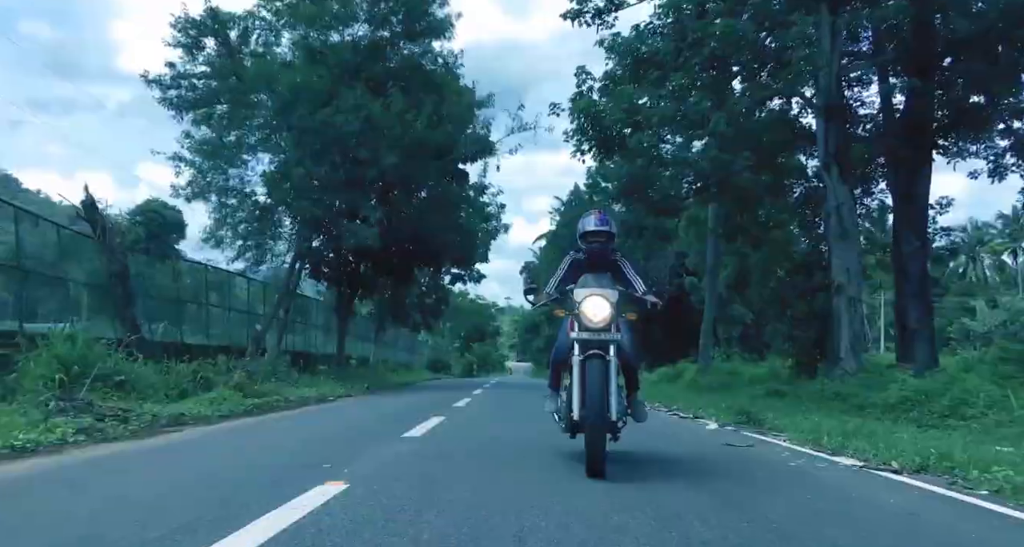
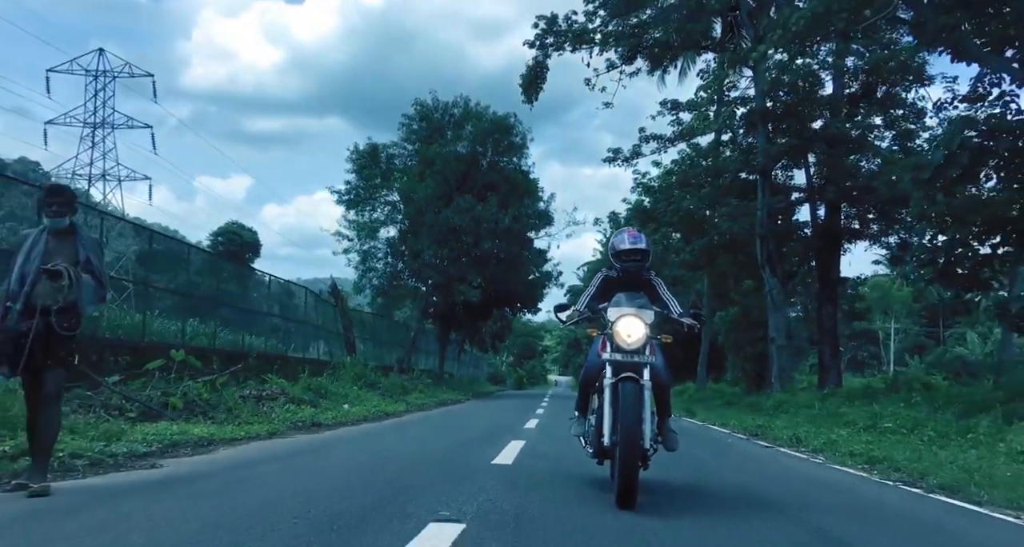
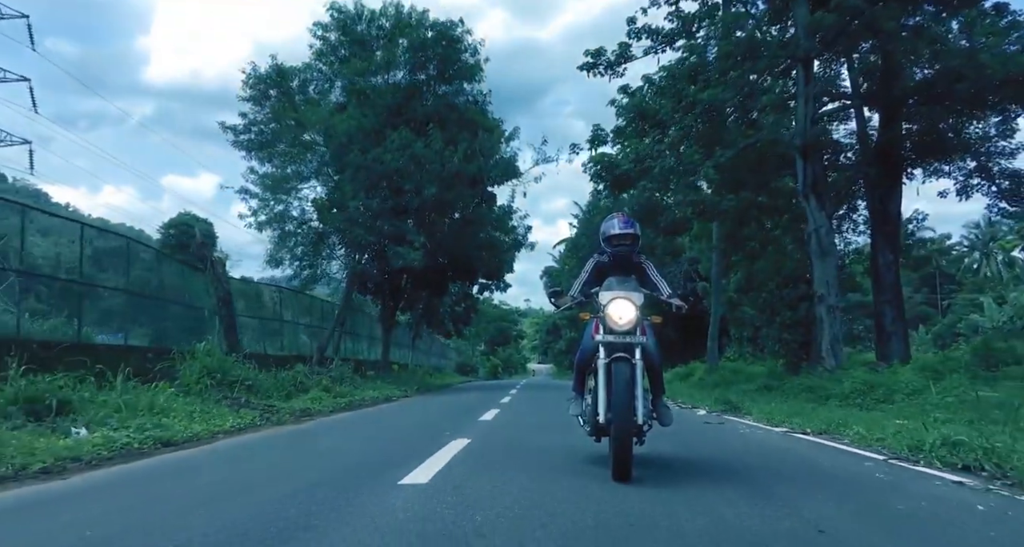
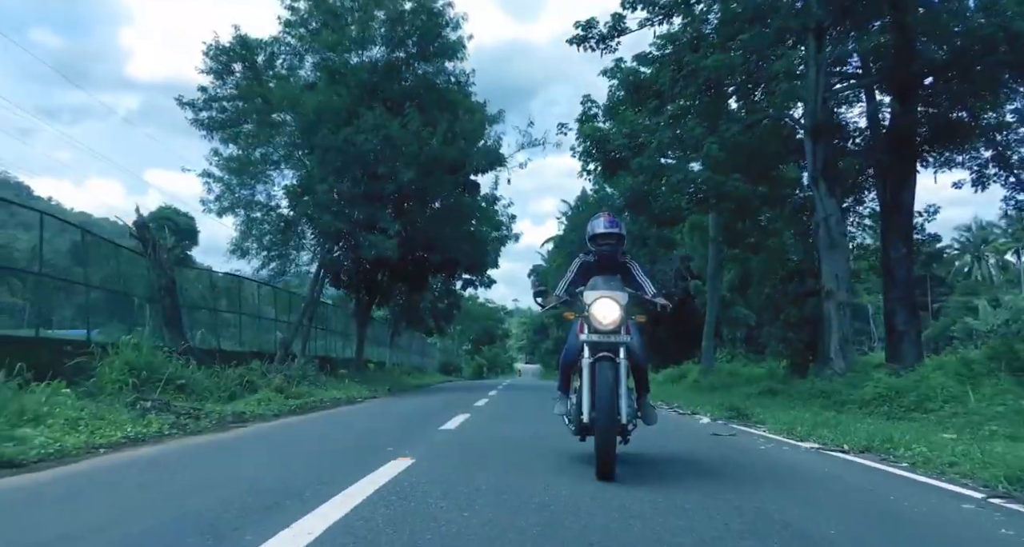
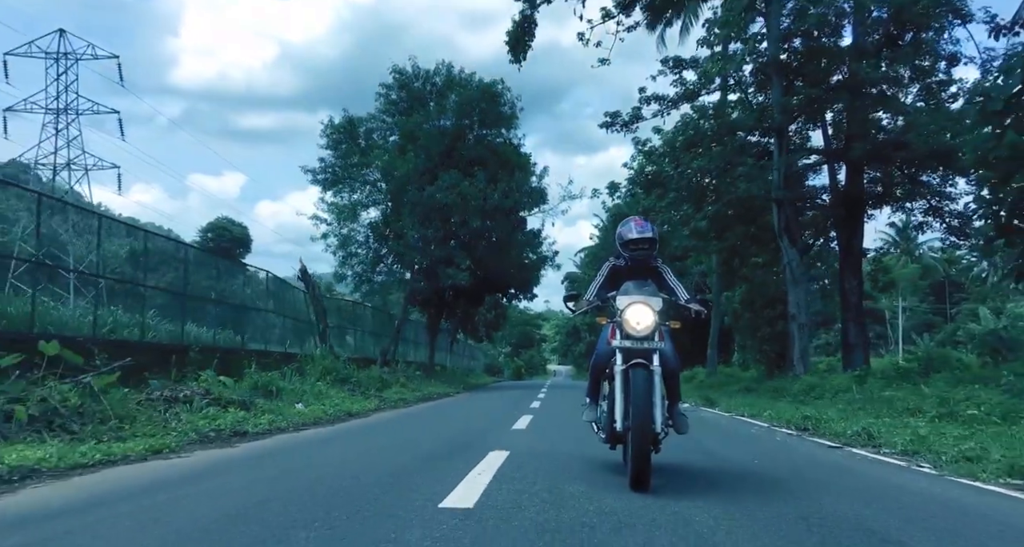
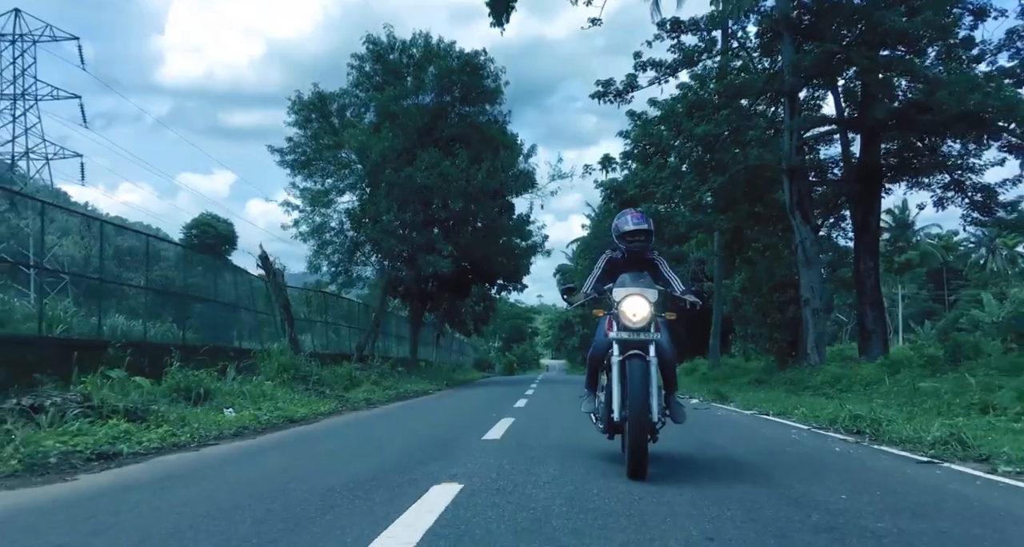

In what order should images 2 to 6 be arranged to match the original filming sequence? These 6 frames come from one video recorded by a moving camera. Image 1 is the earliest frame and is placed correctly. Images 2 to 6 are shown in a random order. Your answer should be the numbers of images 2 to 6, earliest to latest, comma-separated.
4, 3, 6, 5, 2
